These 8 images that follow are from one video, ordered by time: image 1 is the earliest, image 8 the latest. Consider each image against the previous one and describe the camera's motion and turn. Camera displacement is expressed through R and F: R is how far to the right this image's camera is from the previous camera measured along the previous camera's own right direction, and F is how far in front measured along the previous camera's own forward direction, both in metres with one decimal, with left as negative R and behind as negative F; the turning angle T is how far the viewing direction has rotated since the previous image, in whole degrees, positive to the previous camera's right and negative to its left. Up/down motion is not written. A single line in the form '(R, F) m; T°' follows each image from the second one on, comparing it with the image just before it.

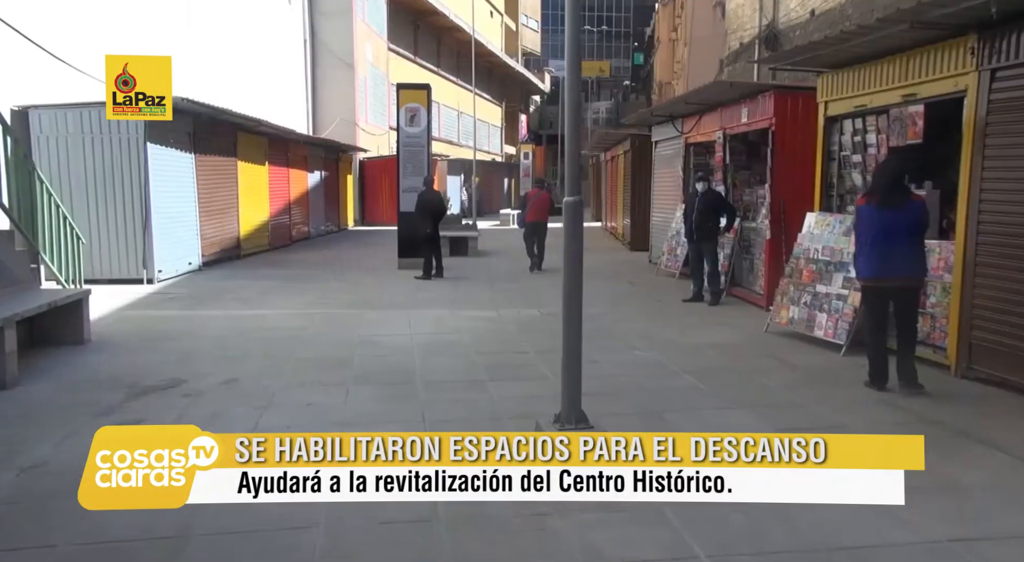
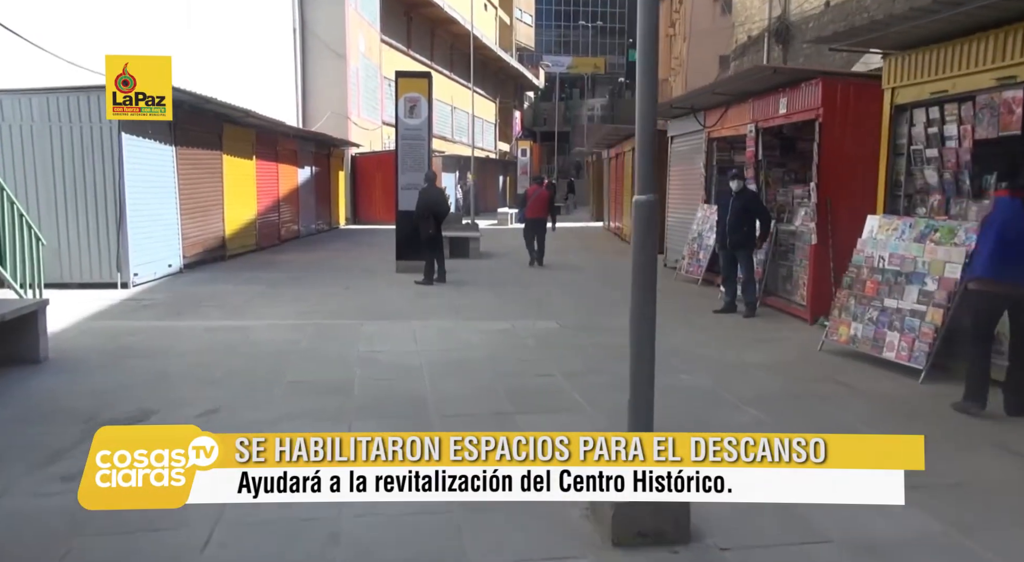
(-0.3, +1.2) m; +1°
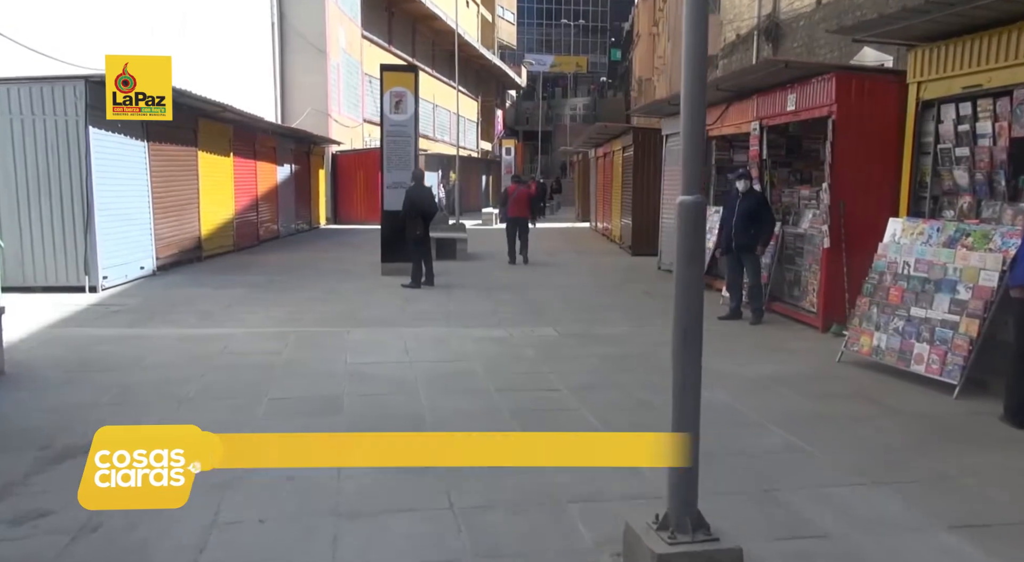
(-0.2, +0.6) m; +1°
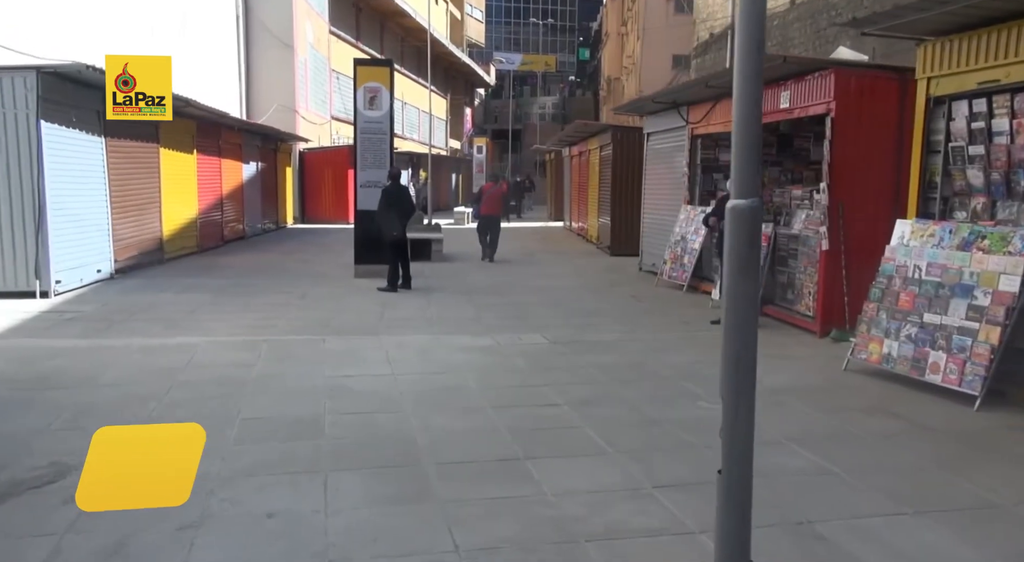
(-0.2, +0.5) m; +2°
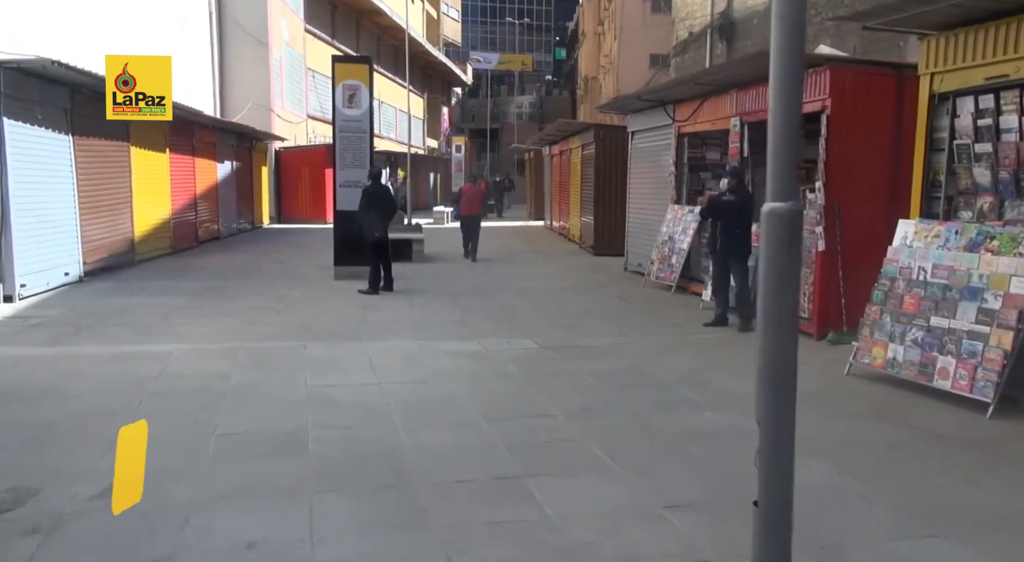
(-0.1, +0.3) m; +2°
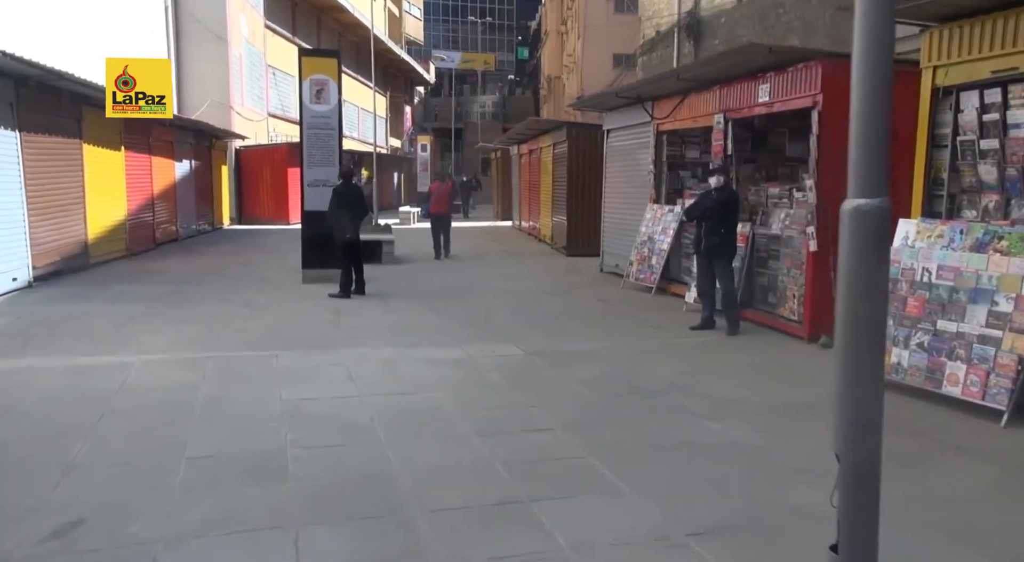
(-0.2, +0.4) m; +2°
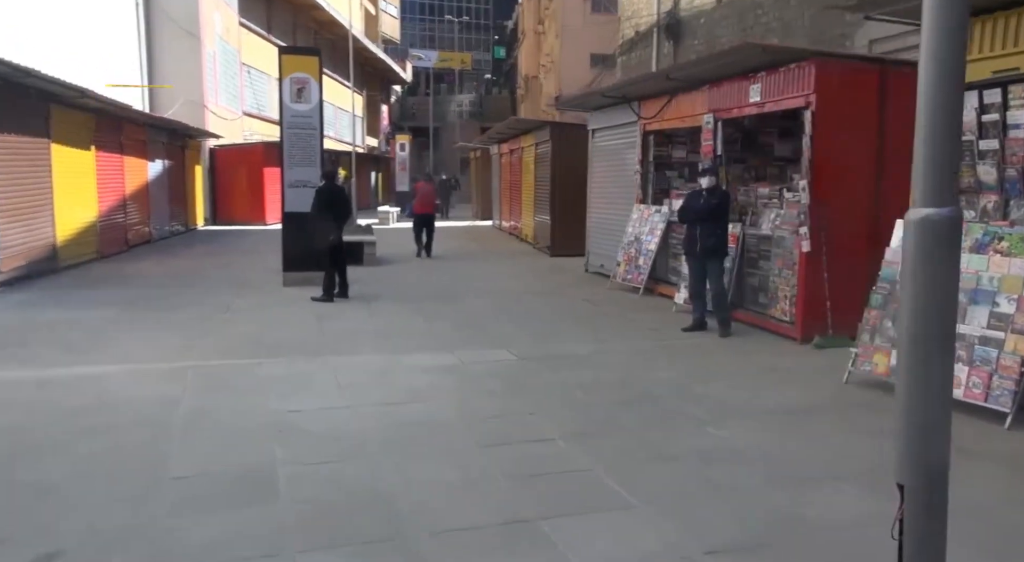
(-0.2, +0.1) m; +2°
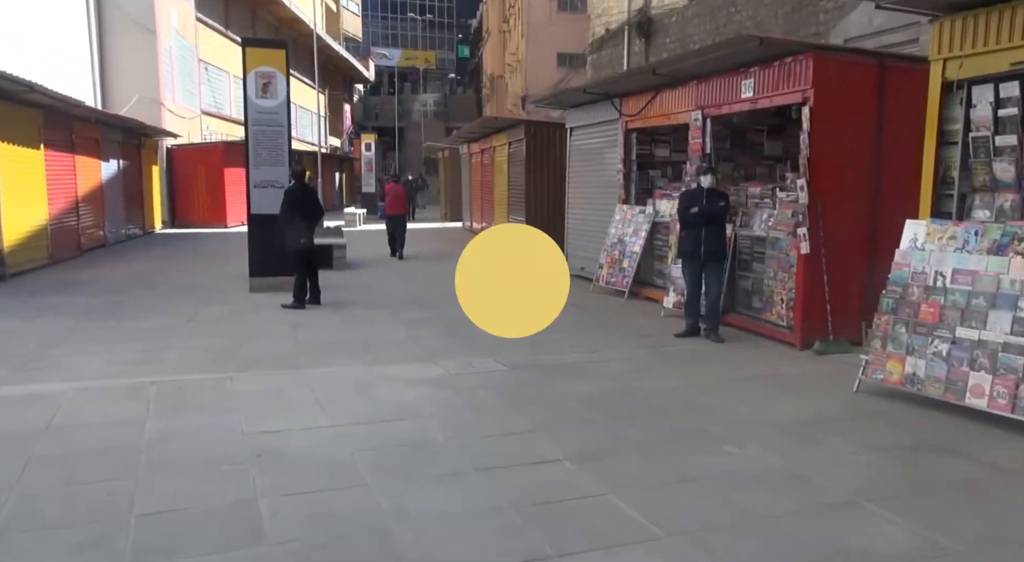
(-0.2, +0.5) m; +2°
